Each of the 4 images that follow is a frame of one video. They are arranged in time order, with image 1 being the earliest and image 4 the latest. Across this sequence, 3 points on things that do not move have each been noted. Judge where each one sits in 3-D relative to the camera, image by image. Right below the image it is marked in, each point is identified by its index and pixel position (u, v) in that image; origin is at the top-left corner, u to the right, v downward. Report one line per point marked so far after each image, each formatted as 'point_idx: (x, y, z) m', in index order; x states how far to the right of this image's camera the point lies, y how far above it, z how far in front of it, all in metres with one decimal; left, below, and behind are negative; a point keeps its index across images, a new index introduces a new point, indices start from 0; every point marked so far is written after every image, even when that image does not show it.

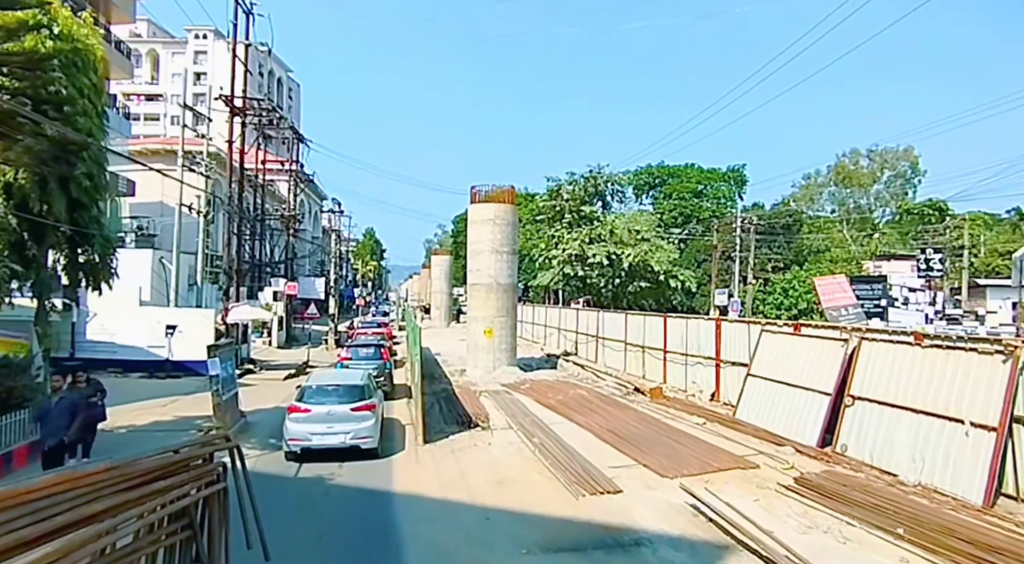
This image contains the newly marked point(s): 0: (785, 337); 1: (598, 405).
0: (+7.3, -1.5, +15.8) m
1: (+2.8, -4.0, +19.2) m
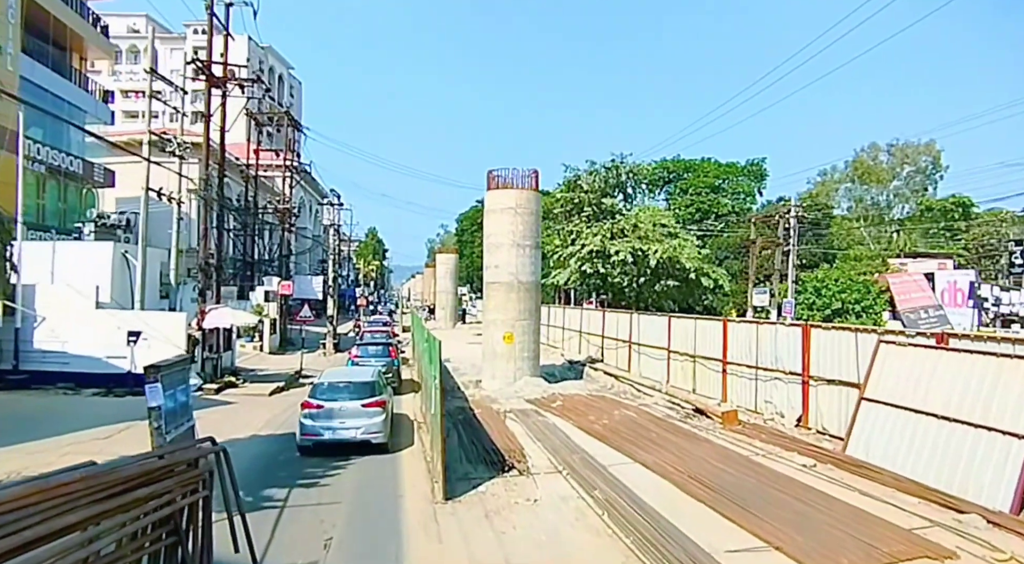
0: (+8.2, -1.4, +11.8) m
1: (+3.7, -3.9, +15.3) m
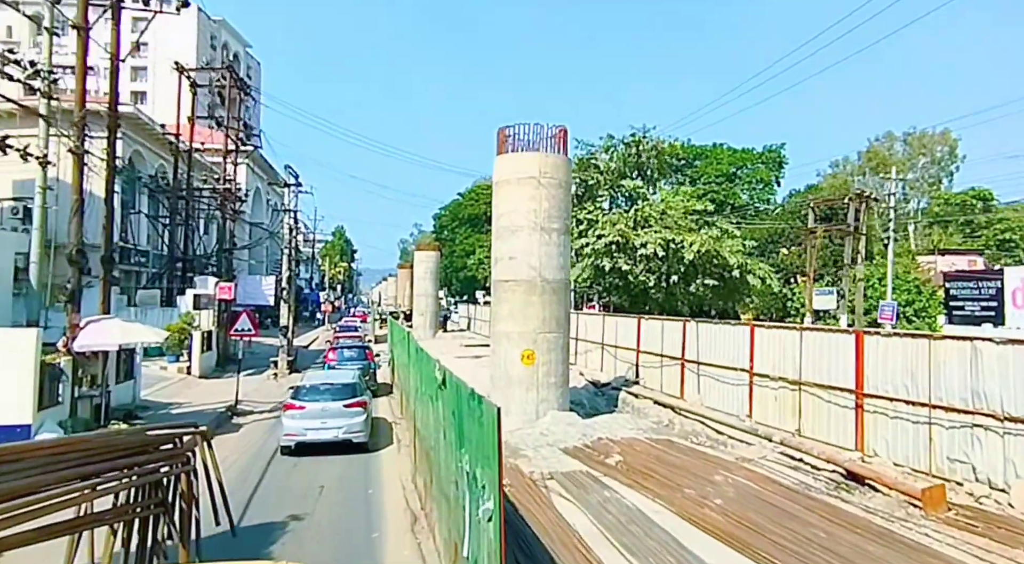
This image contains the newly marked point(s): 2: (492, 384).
0: (+9.4, -1.2, +5.6) m
1: (+4.7, -3.8, +8.9) m
2: (-0.6, -3.2, +19.2) m
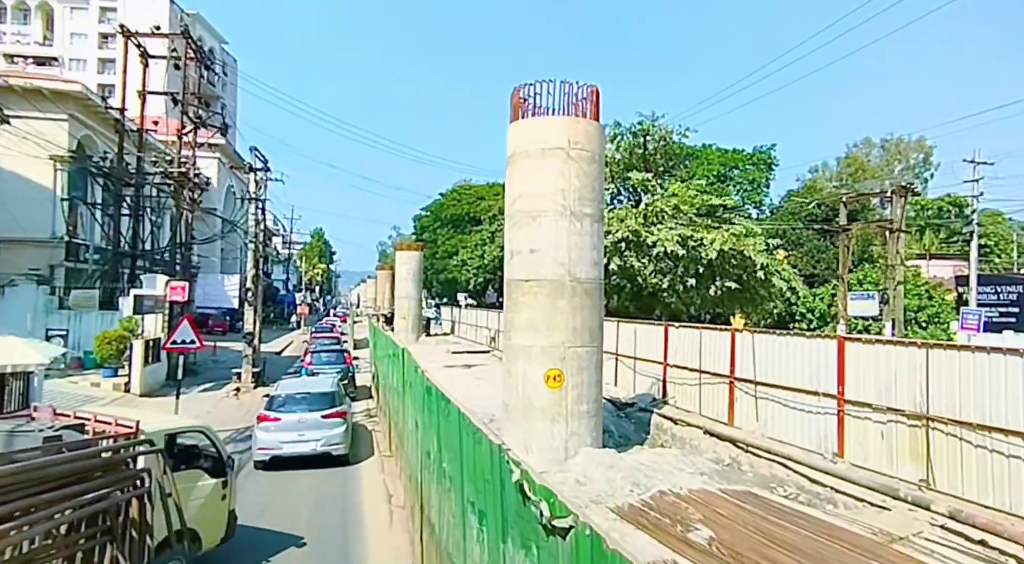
0: (+10.3, -1.2, +1.8) m
1: (+5.6, -3.7, +4.9) m
2: (-0.2, -3.2, +15.0) m
